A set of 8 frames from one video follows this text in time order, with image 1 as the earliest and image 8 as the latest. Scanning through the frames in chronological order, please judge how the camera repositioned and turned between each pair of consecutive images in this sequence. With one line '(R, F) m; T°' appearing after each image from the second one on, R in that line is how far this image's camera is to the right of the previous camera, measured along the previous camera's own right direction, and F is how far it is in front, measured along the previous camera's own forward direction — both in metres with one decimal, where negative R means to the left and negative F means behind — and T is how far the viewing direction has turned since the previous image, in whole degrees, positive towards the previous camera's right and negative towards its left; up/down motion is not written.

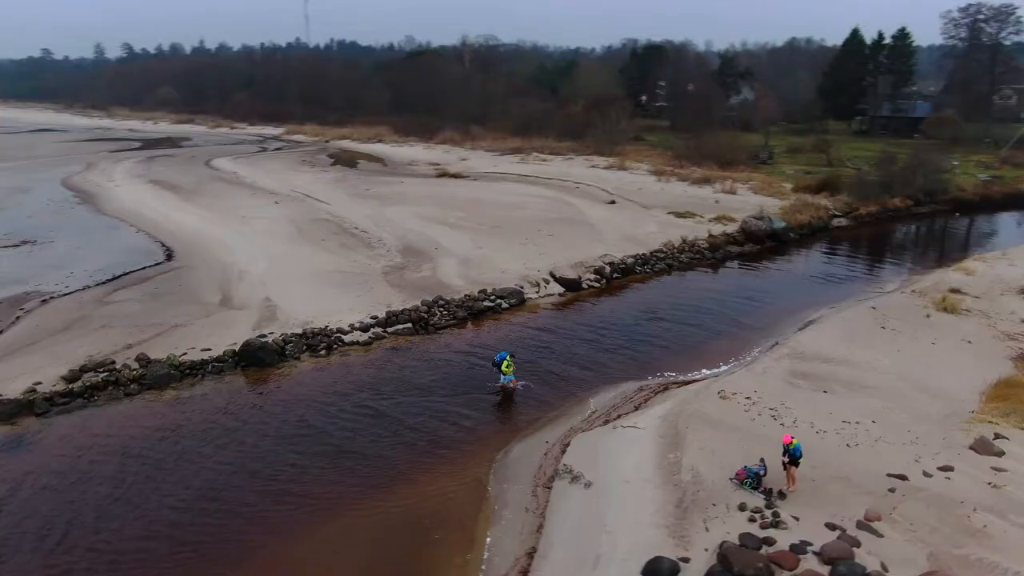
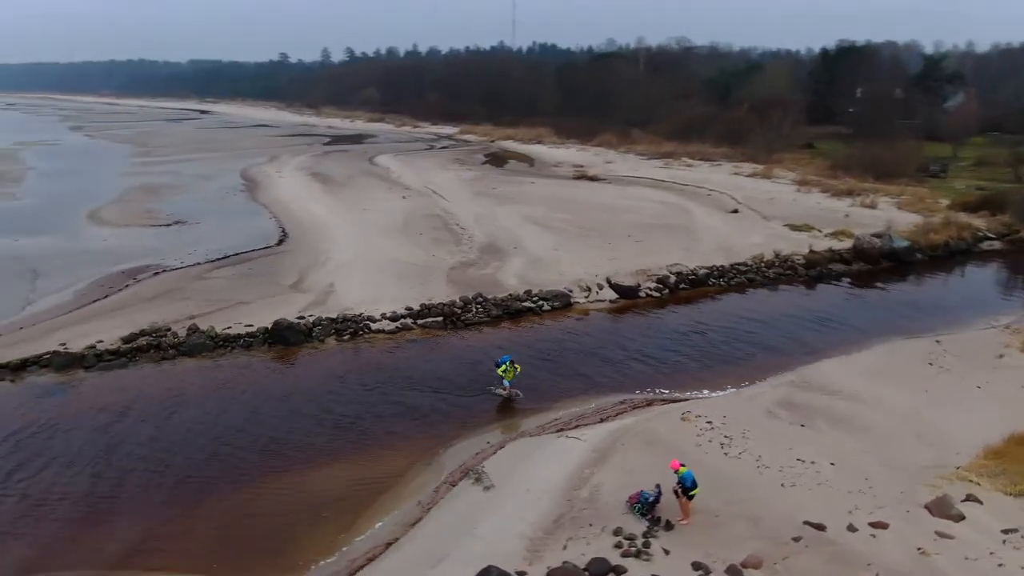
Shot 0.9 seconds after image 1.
(+3.4, +0.4) m; -15°
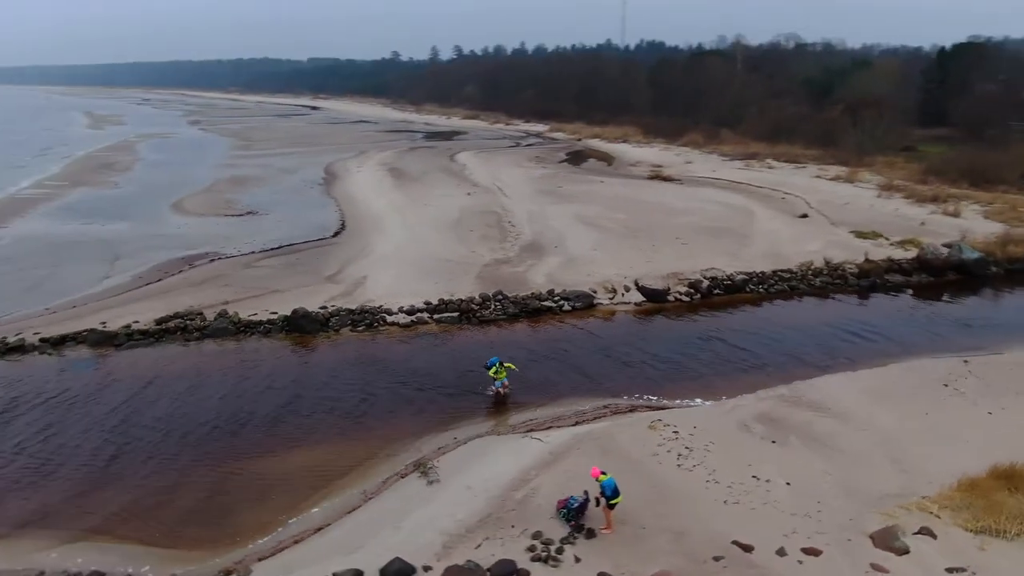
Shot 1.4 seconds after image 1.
(+1.9, +0.1) m; -8°
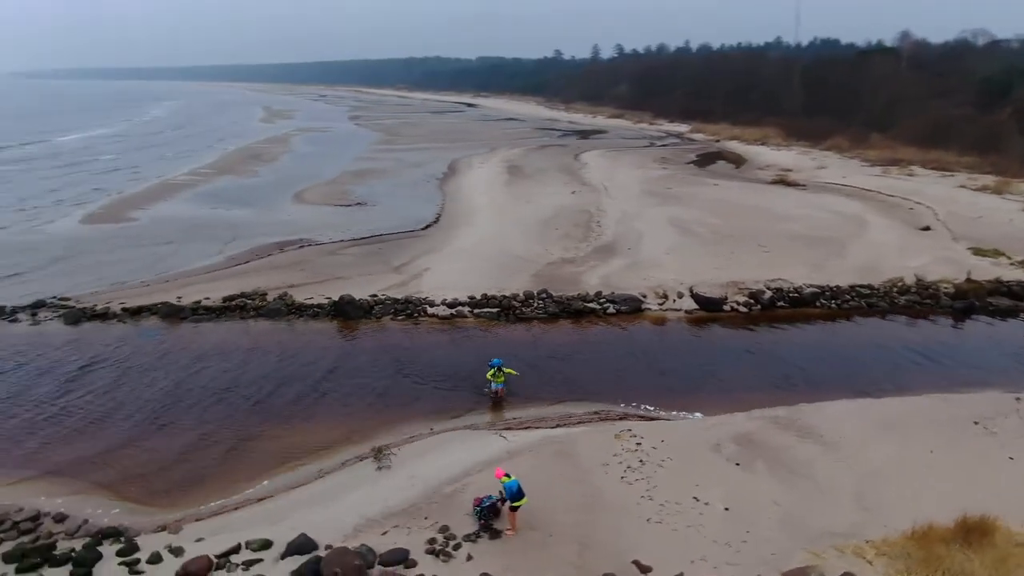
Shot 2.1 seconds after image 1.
(+2.5, +0.2) m; -12°
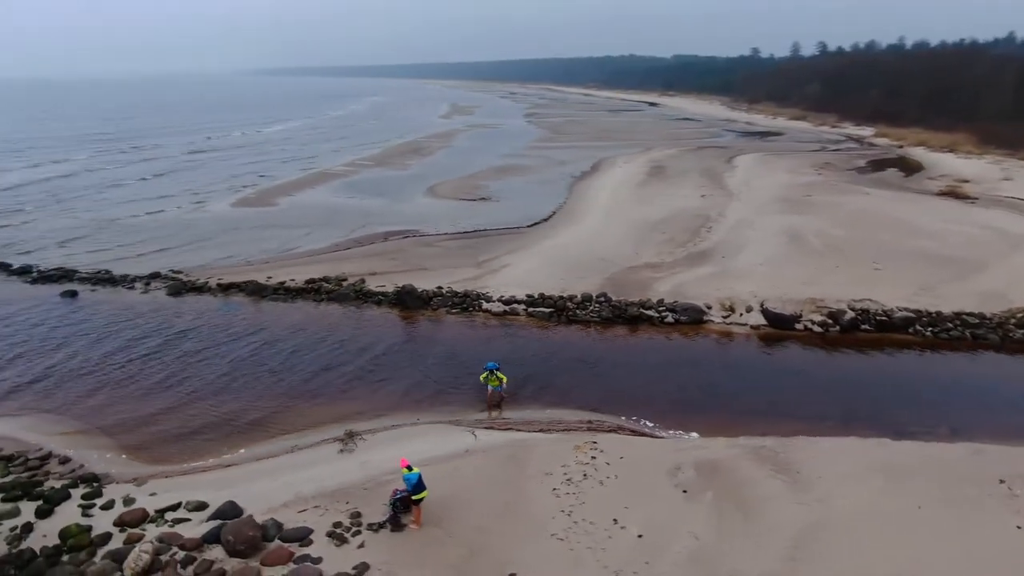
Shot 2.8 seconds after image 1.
(+2.8, +0.4) m; -14°
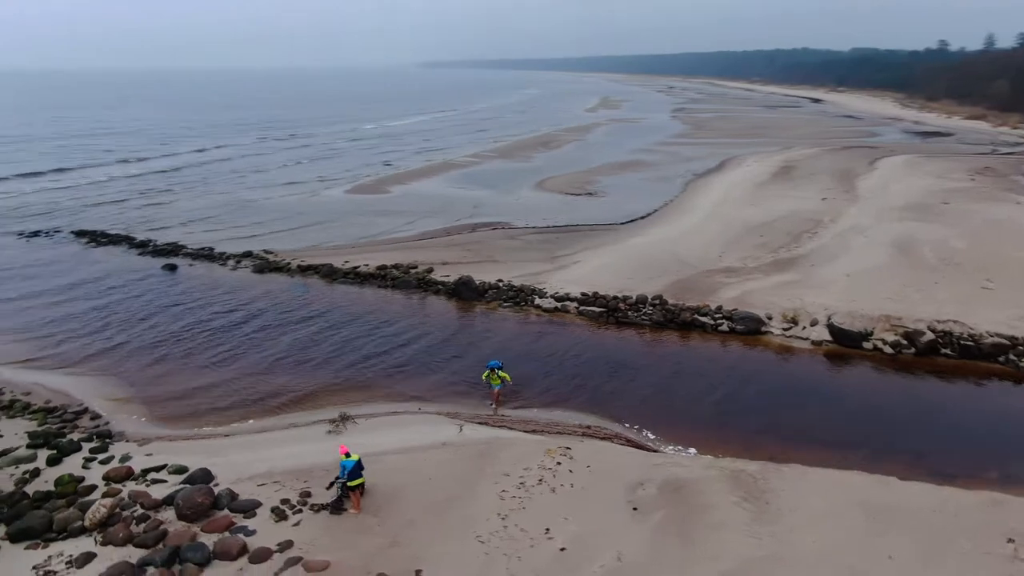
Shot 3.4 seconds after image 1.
(+2.1, +0.4) m; -11°
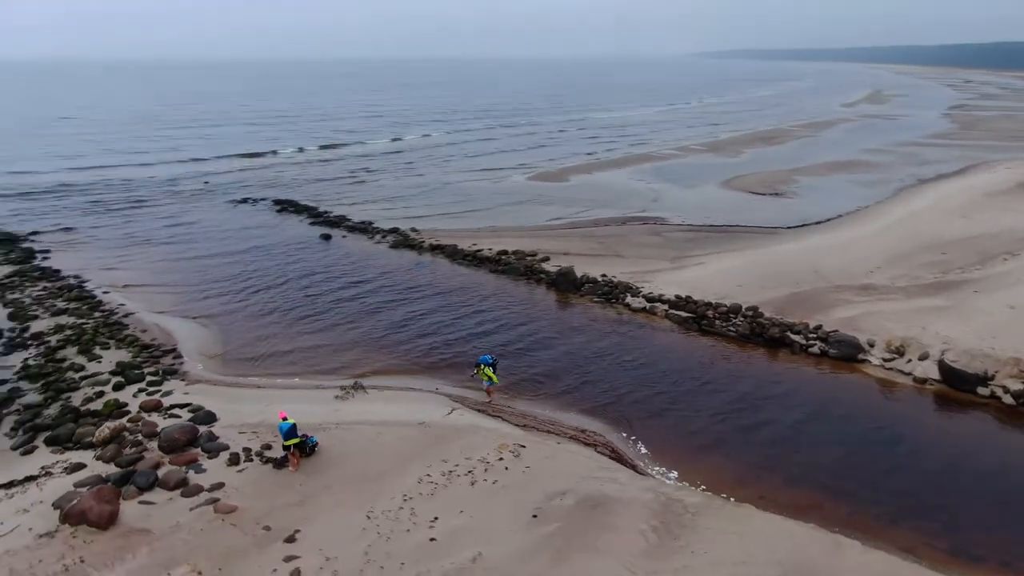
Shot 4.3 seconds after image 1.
(+3.4, +0.6) m; -19°
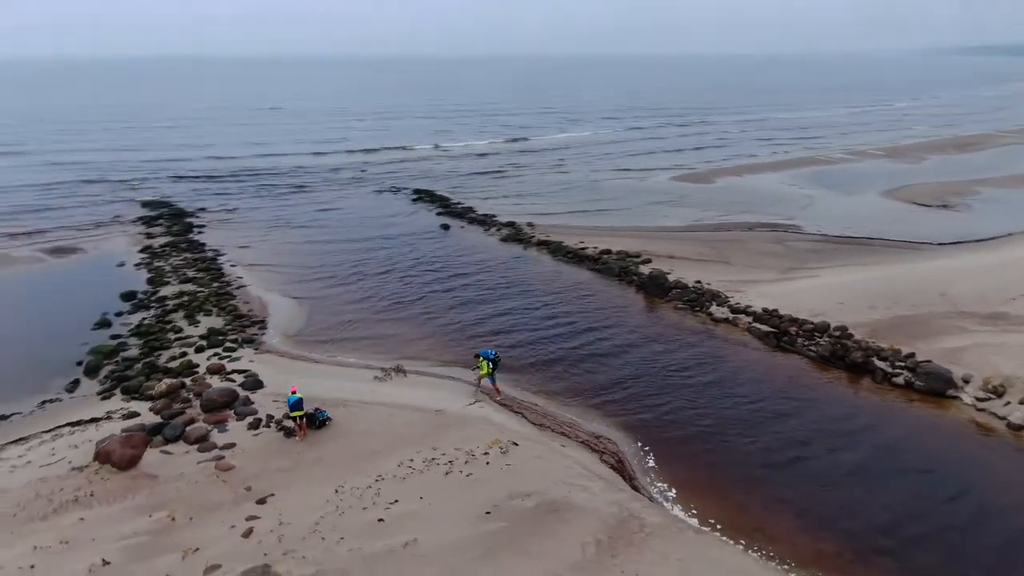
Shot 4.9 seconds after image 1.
(+2.2, +0.3) m; -14°
